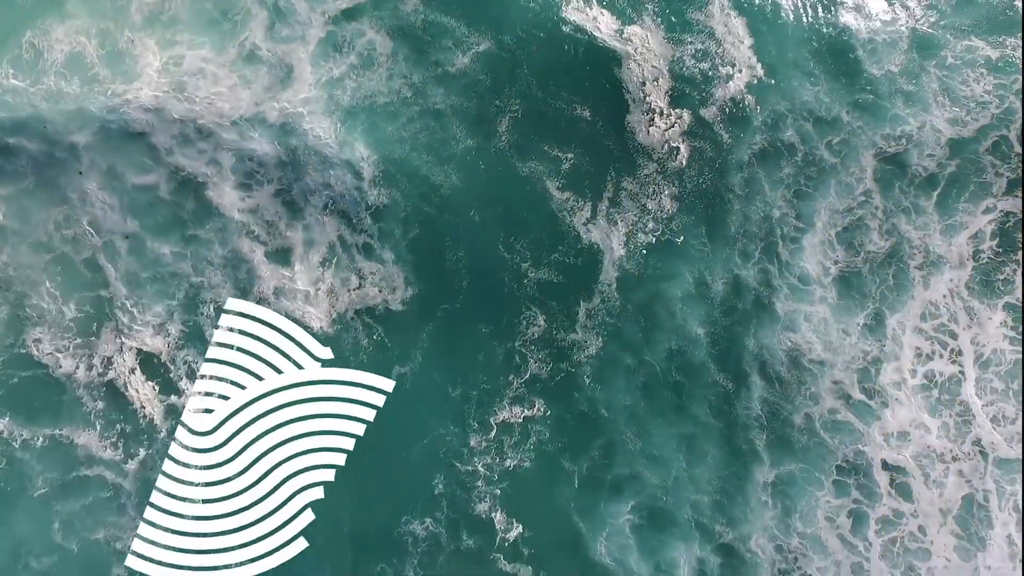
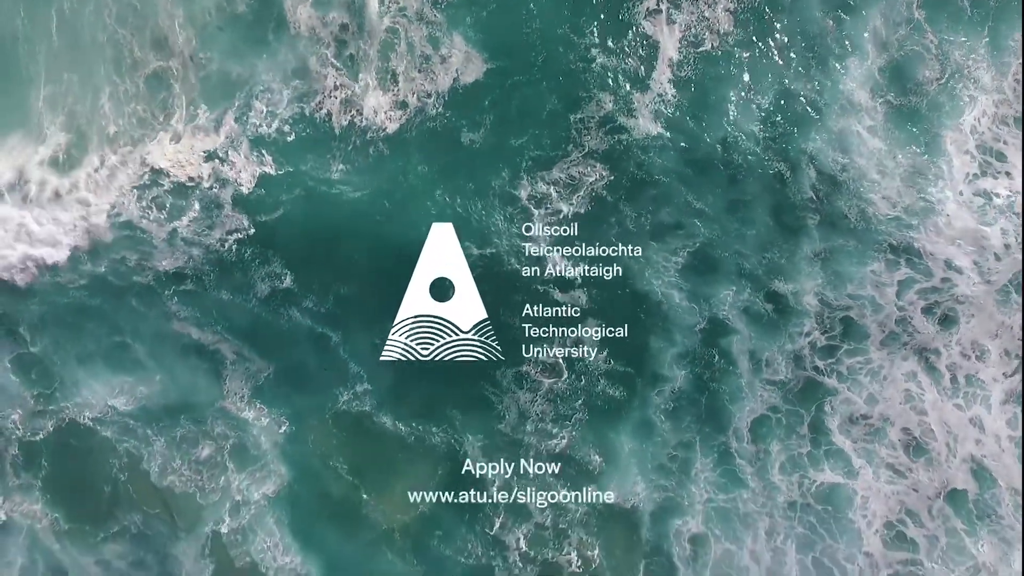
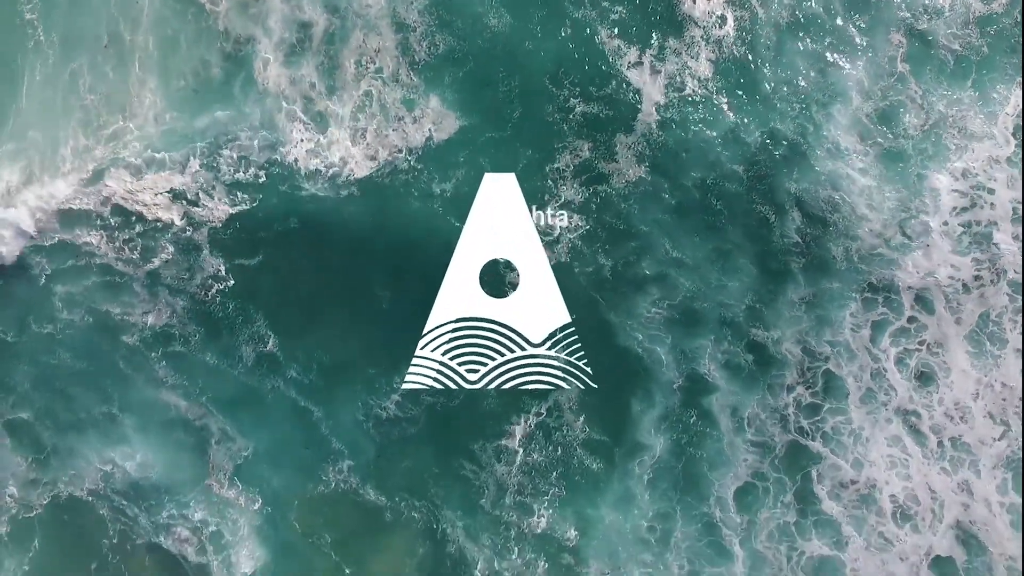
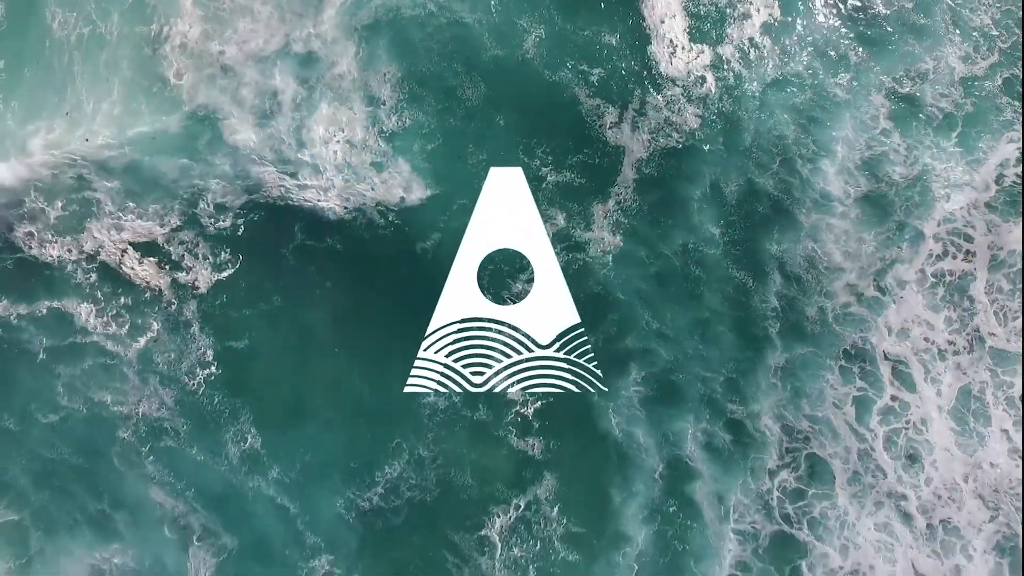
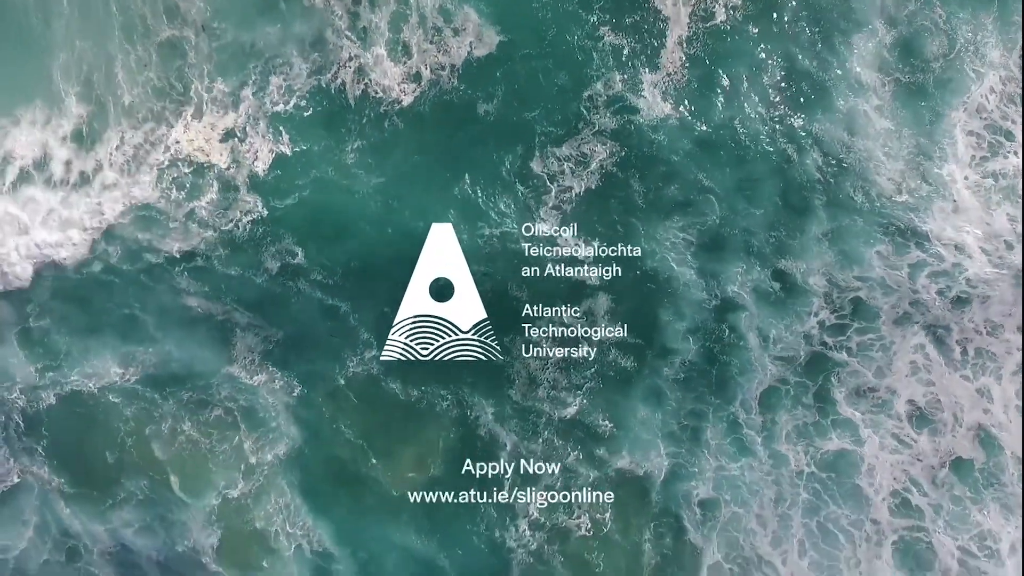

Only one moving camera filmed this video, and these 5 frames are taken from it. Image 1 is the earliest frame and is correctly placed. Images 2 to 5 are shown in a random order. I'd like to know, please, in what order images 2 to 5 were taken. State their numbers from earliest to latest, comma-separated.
4, 3, 2, 5
